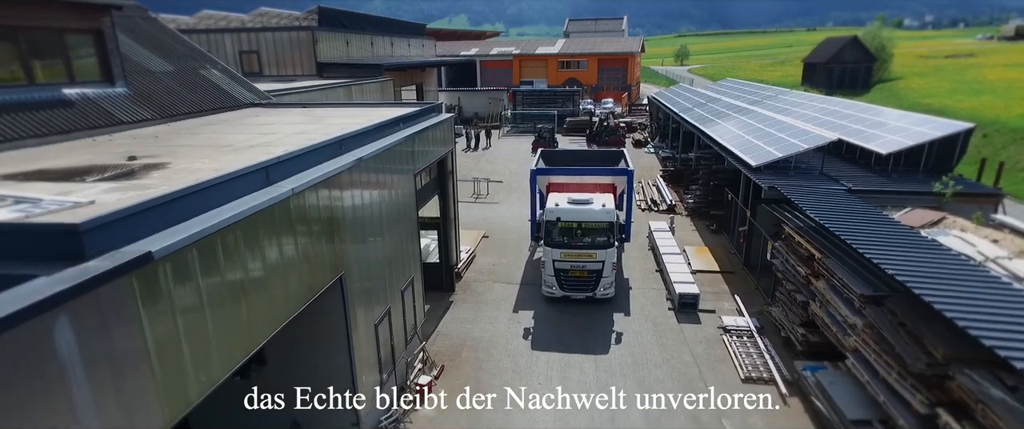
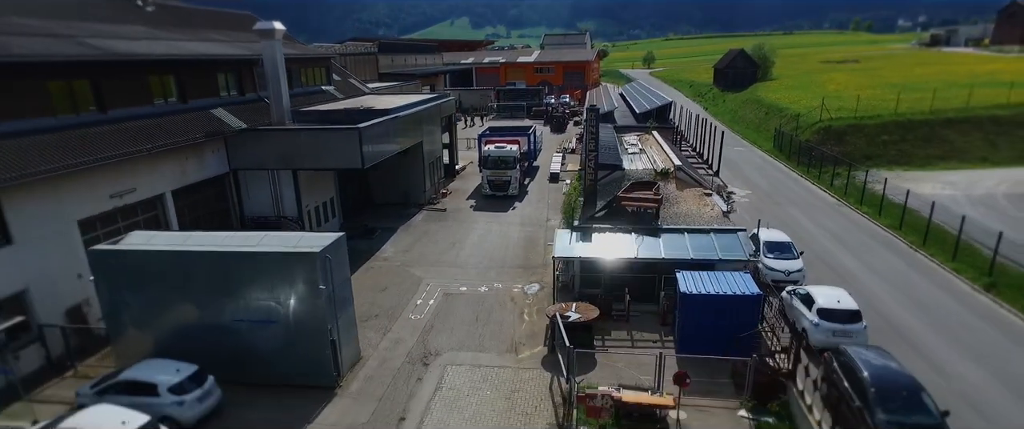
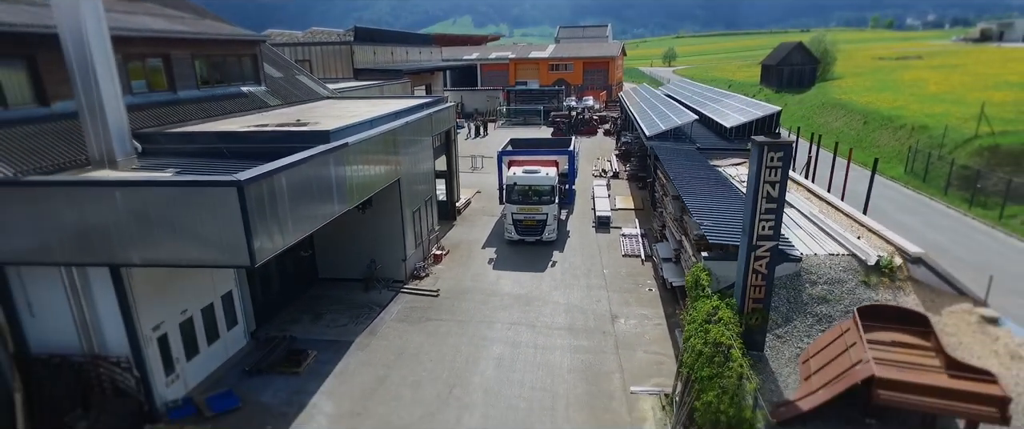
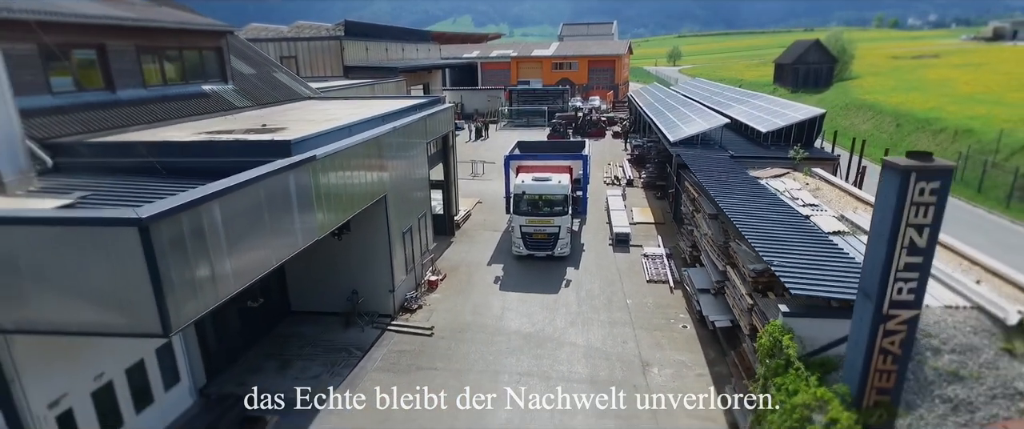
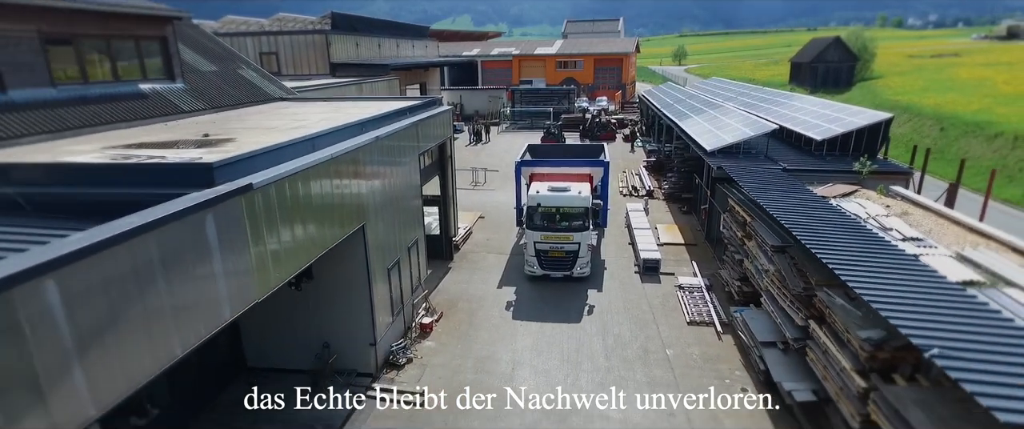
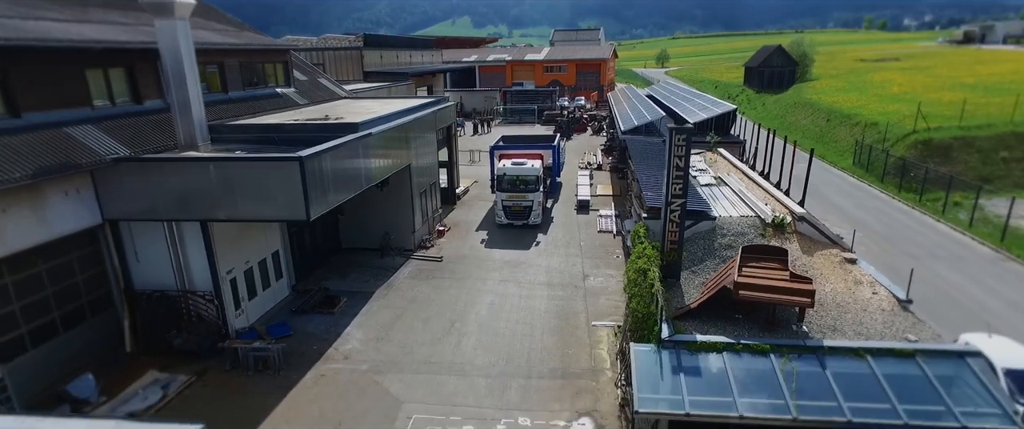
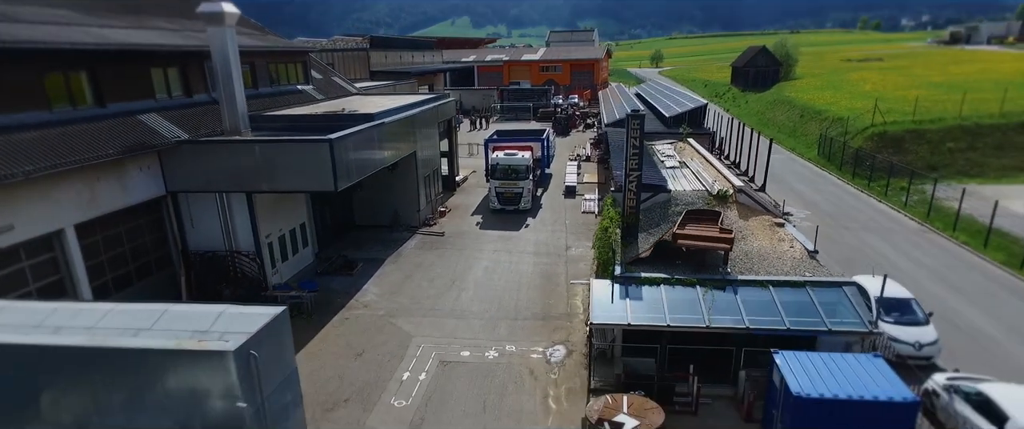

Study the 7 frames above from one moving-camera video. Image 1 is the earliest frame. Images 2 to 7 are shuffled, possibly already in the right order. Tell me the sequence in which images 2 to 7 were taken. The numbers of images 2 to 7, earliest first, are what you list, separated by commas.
5, 4, 3, 6, 7, 2
